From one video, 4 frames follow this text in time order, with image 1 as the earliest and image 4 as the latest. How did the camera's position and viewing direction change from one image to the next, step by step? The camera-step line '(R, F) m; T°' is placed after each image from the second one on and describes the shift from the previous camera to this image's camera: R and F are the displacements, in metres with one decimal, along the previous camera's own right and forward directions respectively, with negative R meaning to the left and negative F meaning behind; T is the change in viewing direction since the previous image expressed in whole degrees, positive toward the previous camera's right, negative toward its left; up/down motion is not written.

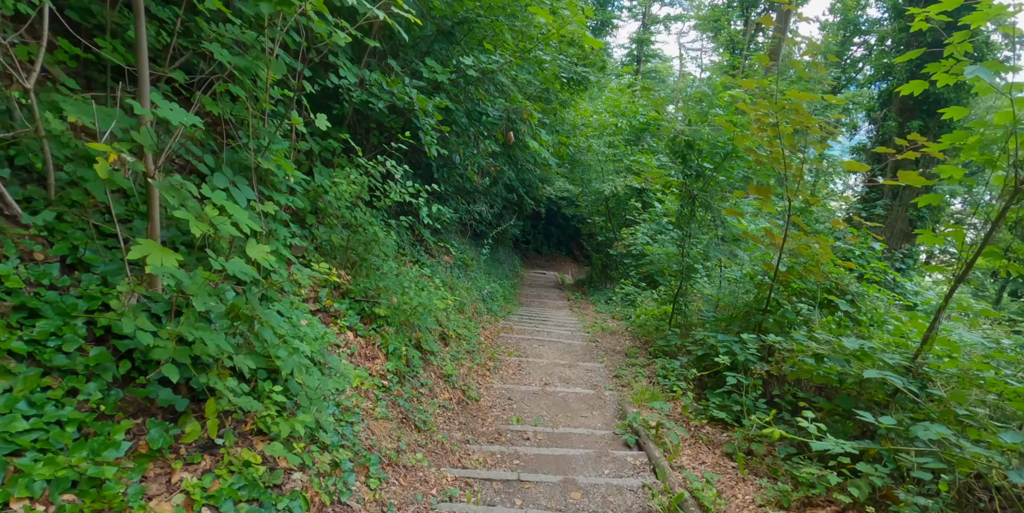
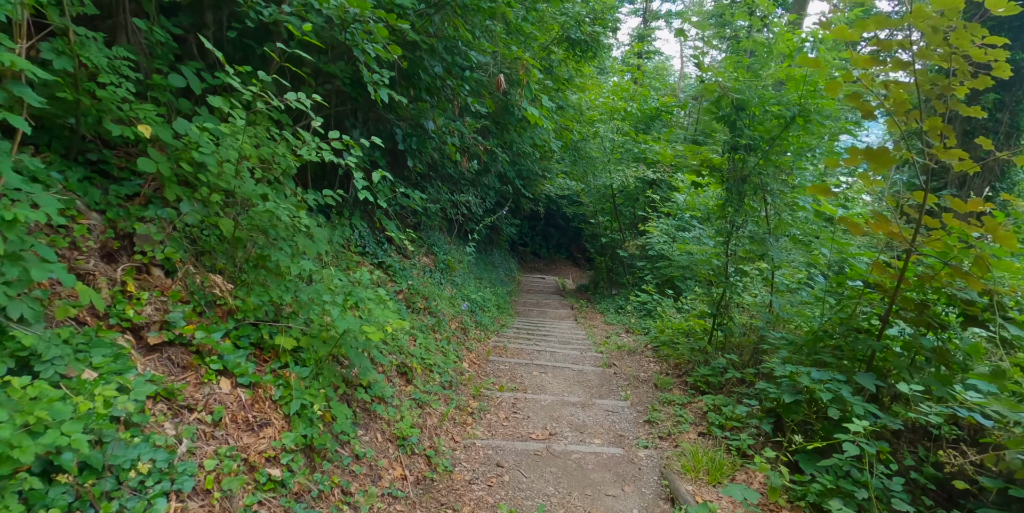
(+0.1, +1.8) m; 0°
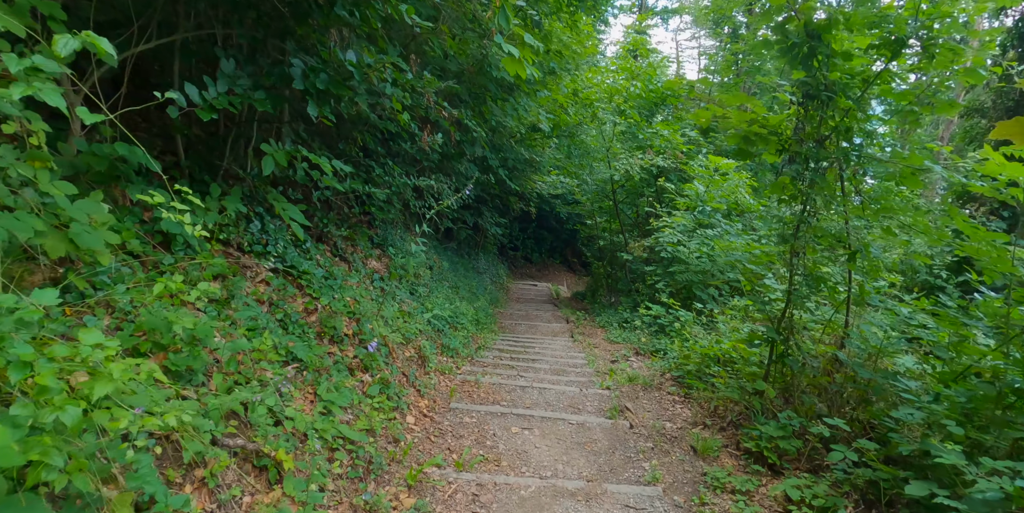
(+0.2, +1.8) m; +1°
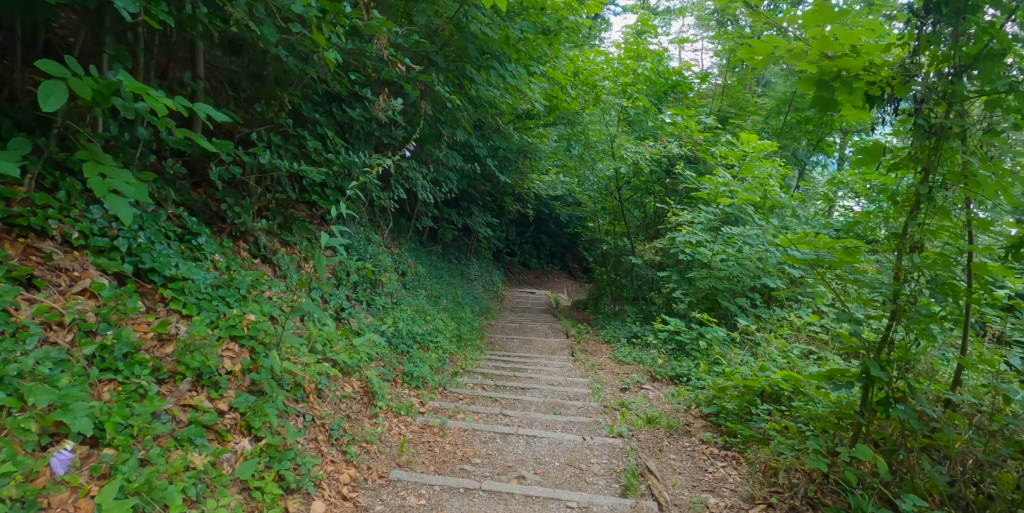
(+0.2, +1.3) m; 0°
